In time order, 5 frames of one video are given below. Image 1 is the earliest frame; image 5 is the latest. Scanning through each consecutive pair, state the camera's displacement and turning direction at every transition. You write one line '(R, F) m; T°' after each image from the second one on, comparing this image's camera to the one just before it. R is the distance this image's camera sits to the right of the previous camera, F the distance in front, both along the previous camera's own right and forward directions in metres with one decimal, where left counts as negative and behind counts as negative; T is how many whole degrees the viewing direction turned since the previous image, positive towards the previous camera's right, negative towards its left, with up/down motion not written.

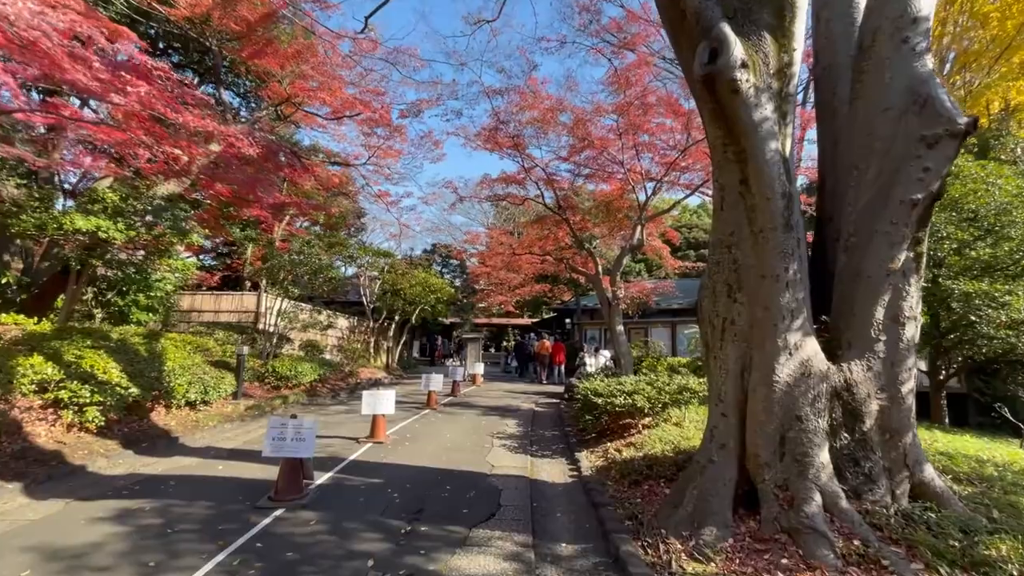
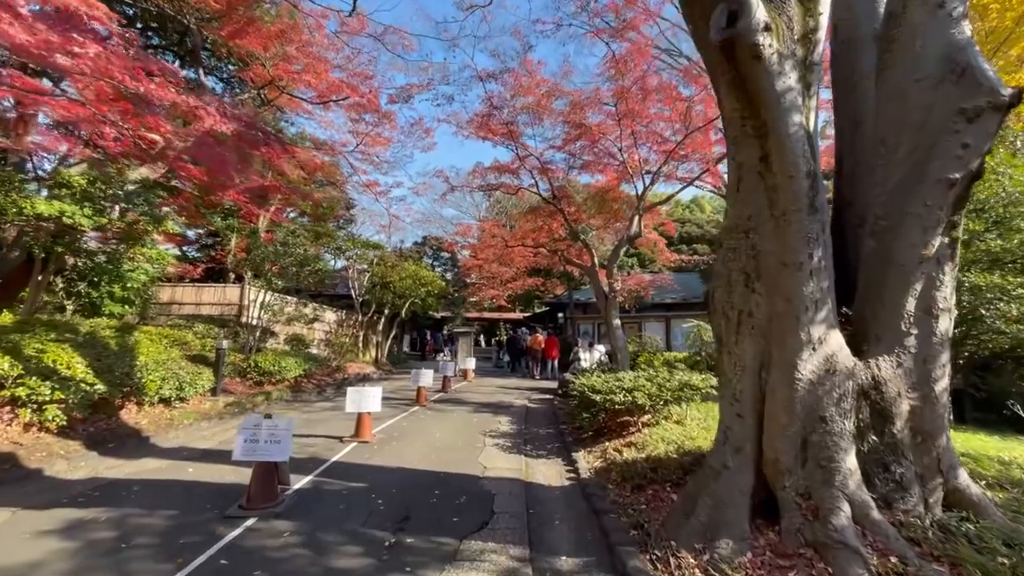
(0.0, +0.3) m; +1°
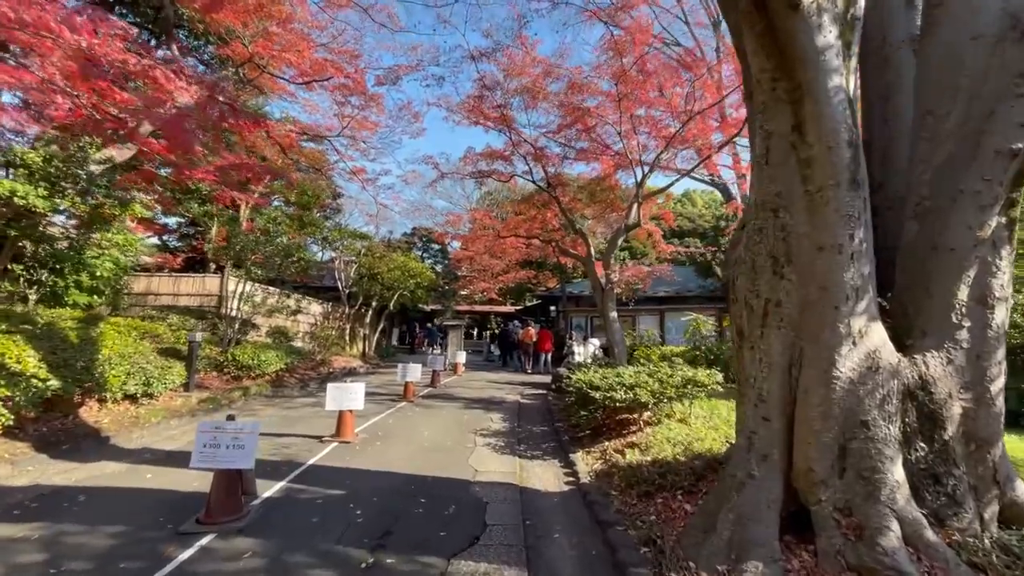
(0.0, +0.4) m; +1°
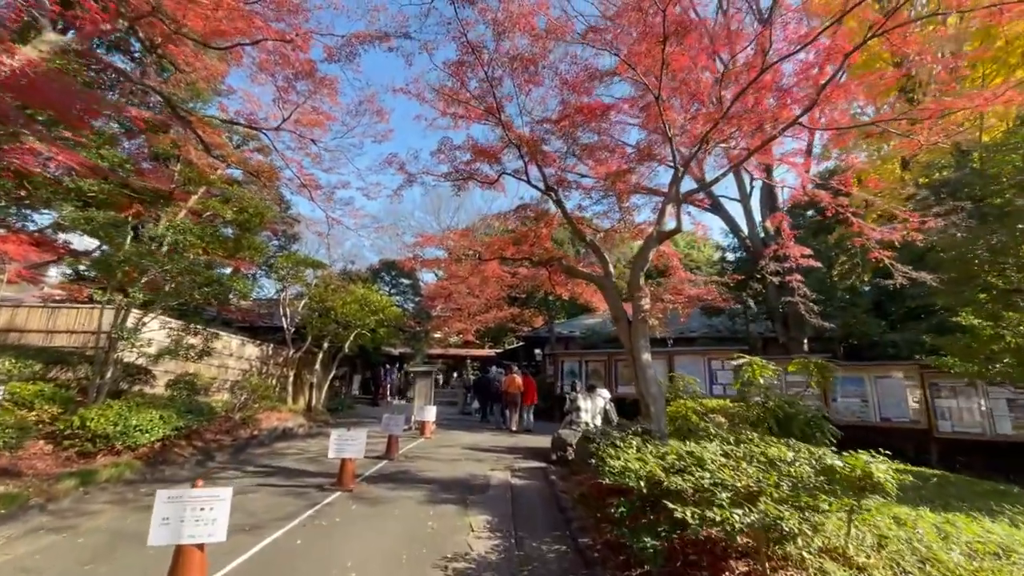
(-0.2, +2.5) m; +3°
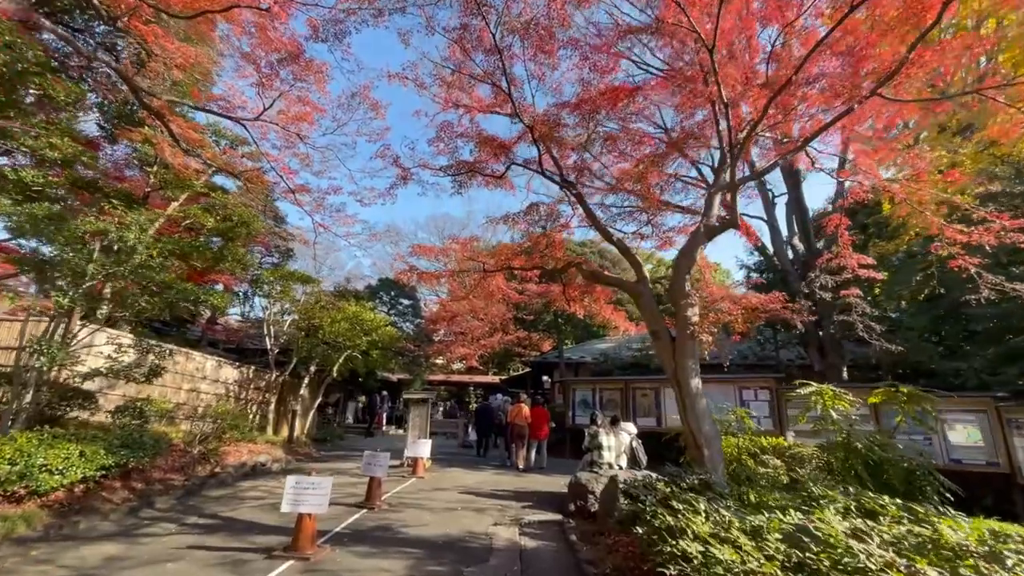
(-0.1, +1.3) m; -1°
